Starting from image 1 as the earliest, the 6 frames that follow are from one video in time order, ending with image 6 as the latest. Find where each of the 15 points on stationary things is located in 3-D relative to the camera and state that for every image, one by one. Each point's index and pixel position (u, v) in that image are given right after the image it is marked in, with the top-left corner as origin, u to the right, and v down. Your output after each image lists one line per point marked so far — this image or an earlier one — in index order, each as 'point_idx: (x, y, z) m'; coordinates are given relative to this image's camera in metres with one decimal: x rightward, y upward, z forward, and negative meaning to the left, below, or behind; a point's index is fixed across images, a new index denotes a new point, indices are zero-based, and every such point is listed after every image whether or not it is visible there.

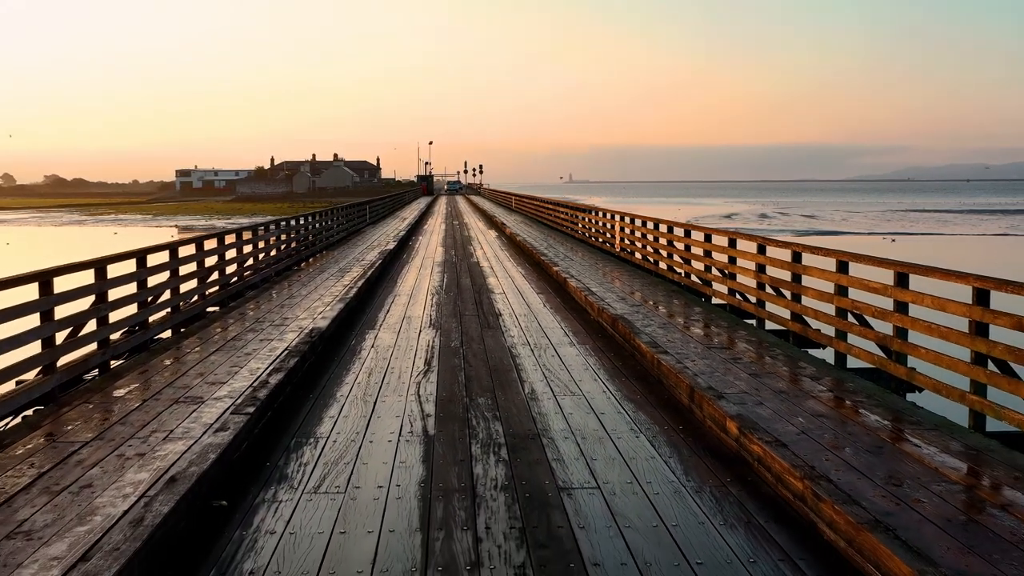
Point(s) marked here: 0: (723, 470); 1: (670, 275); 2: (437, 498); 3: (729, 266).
0: (+1.6, -1.3, +4.5) m
1: (+2.8, +0.4, +11.8) m
2: (-0.4, -1.3, +3.9) m
3: (+3.3, +0.4, +9.6) m
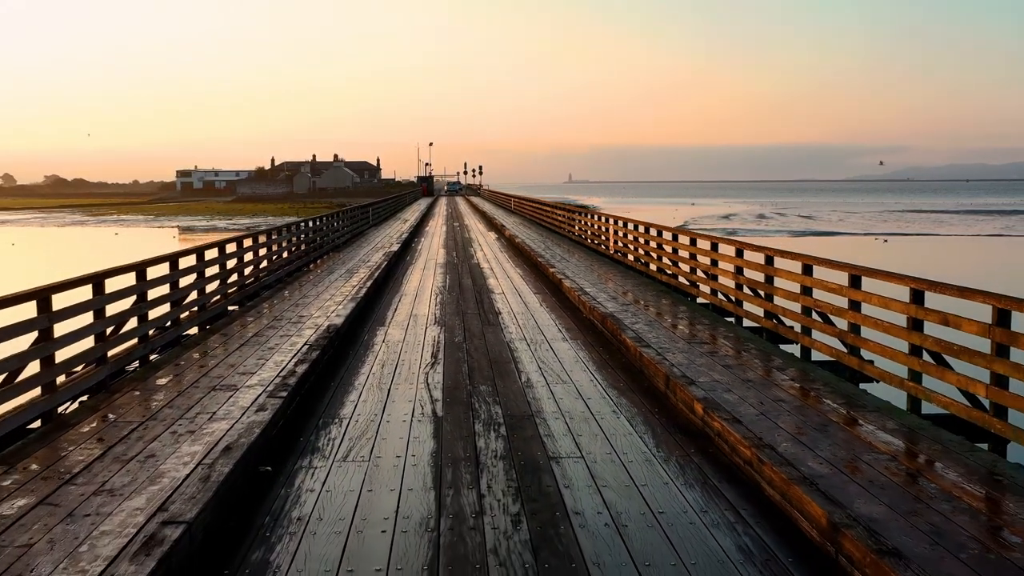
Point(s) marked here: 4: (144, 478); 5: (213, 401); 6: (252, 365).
0: (+1.5, -1.3, +4.5) m
1: (+3.3, +0.3, +11.7) m
2: (-0.5, -1.4, +4.1) m
3: (+3.7, +0.4, +9.4) m
4: (-2.8, -1.4, +3.9) m
5: (-3.1, -1.1, +5.3) m
6: (-3.2, -0.9, +6.3) m
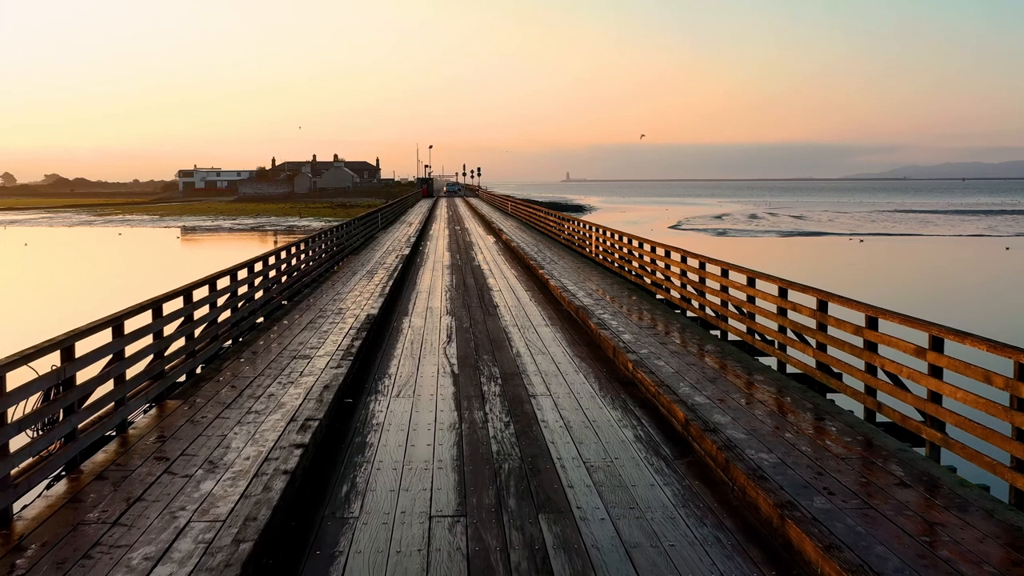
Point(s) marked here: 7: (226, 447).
0: (+1.5, -1.3, +6.7) m
1: (+3.2, +0.4, +13.9) m
2: (-0.6, -1.4, +6.3) m
3: (+3.6, +0.4, +11.7) m
4: (-2.9, -1.4, +6.1) m
5: (-3.2, -1.1, +7.6) m
6: (-3.3, -0.9, +8.6) m
7: (-2.9, -1.6, +5.2) m
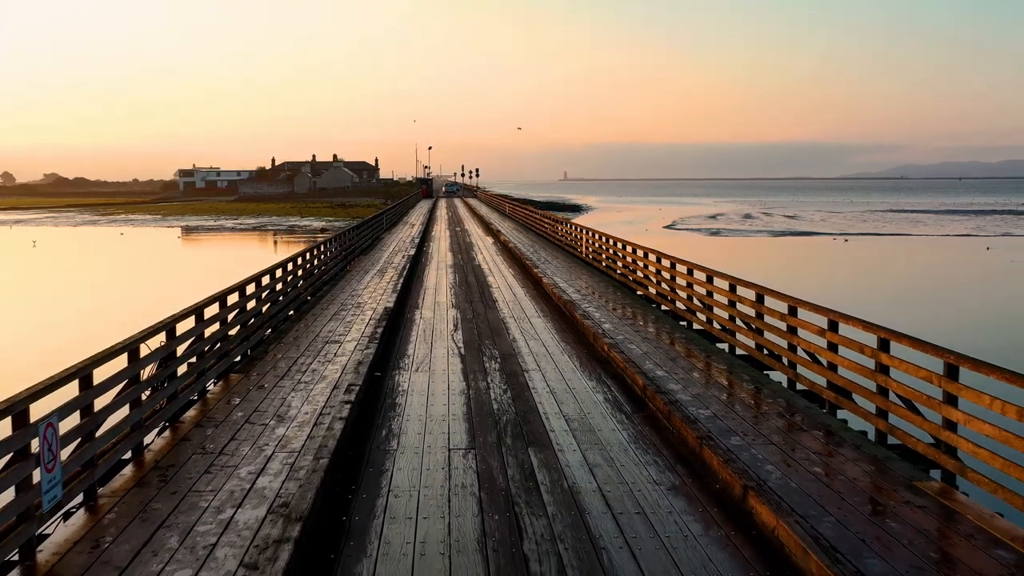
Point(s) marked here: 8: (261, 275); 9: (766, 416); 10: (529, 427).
0: (+1.4, -1.2, +8.3) m
1: (+3.1, +0.4, +15.5) m
2: (-0.6, -1.3, +7.8) m
3: (+3.5, +0.5, +13.2) m
4: (-2.9, -1.3, +7.6) m
5: (-3.2, -1.0, +9.1) m
6: (-3.3, -0.8, +10.1) m
7: (-3.0, -1.5, +6.7) m
8: (-5.0, +0.3, +10.3) m
9: (+3.3, -1.7, +6.6) m
10: (+0.2, -1.7, +6.1) m
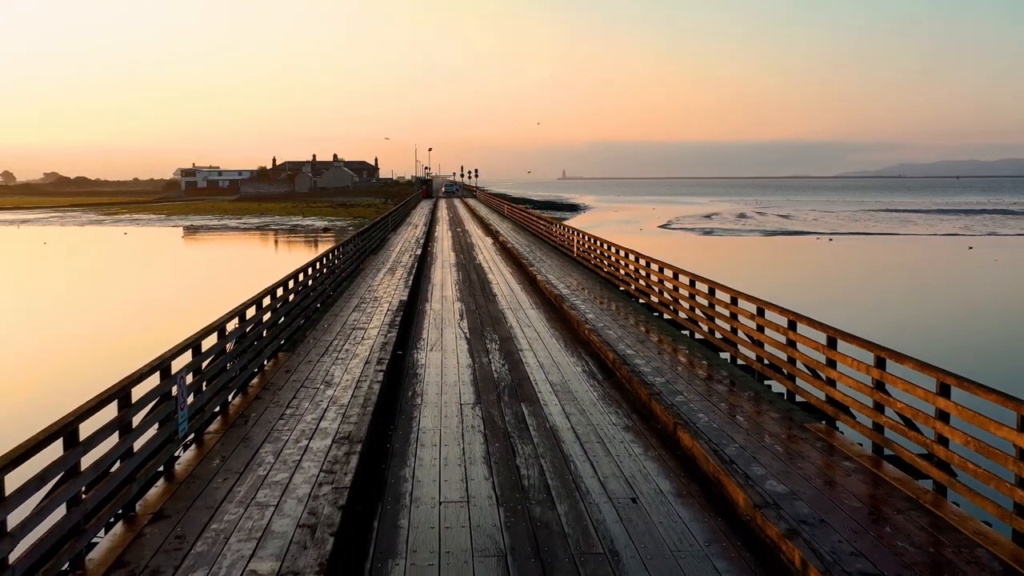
0: (+1.4, -1.1, +10.0) m
1: (+3.0, +0.6, +17.2) m
2: (-0.7, -1.2, +9.6) m
3: (+3.4, +0.6, +15.0) m
4: (-3.0, -1.2, +9.4) m
5: (-3.3, -0.9, +10.8) m
6: (-3.4, -0.7, +11.8) m
7: (-3.0, -1.5, +8.4) m
8: (-5.1, +0.4, +12.0) m
9: (+3.2, -1.6, +8.4) m
10: (+0.1, -1.6, +7.9) m
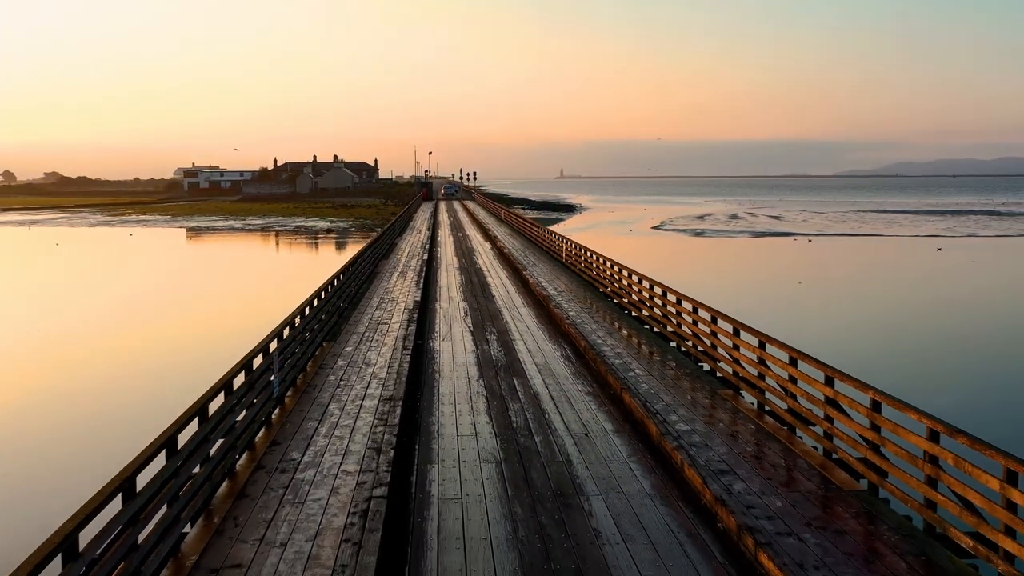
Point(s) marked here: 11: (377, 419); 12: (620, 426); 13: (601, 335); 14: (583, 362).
0: (+1.2, -1.2, +12.6) m
1: (+2.9, +0.5, +19.8) m
2: (-0.8, -1.3, +12.2) m
3: (+3.3, +0.5, +17.6) m
4: (-3.1, -1.3, +12.0) m
5: (-3.4, -1.0, +13.4) m
6: (-3.5, -0.8, +14.4) m
7: (-3.1, -1.5, +11.0) m
8: (-5.2, +0.3, +14.6) m
9: (+3.1, -1.6, +11.0) m
10: (0.0, -1.6, +10.5) m
11: (-2.2, -2.1, +8.2) m
12: (+1.7, -2.2, +8.1) m
13: (+2.2, -1.2, +12.6) m
14: (+1.5, -1.6, +10.9) m
